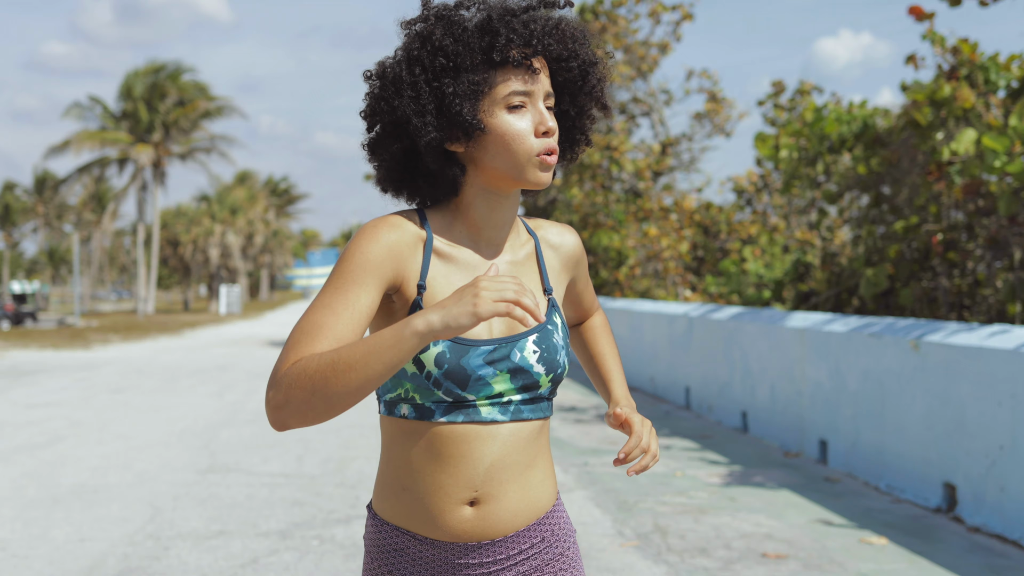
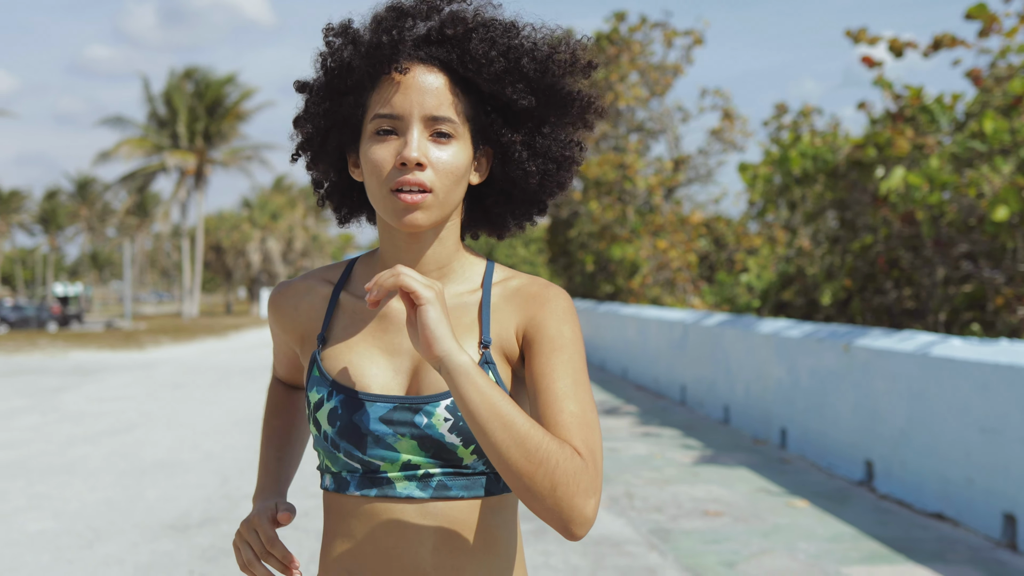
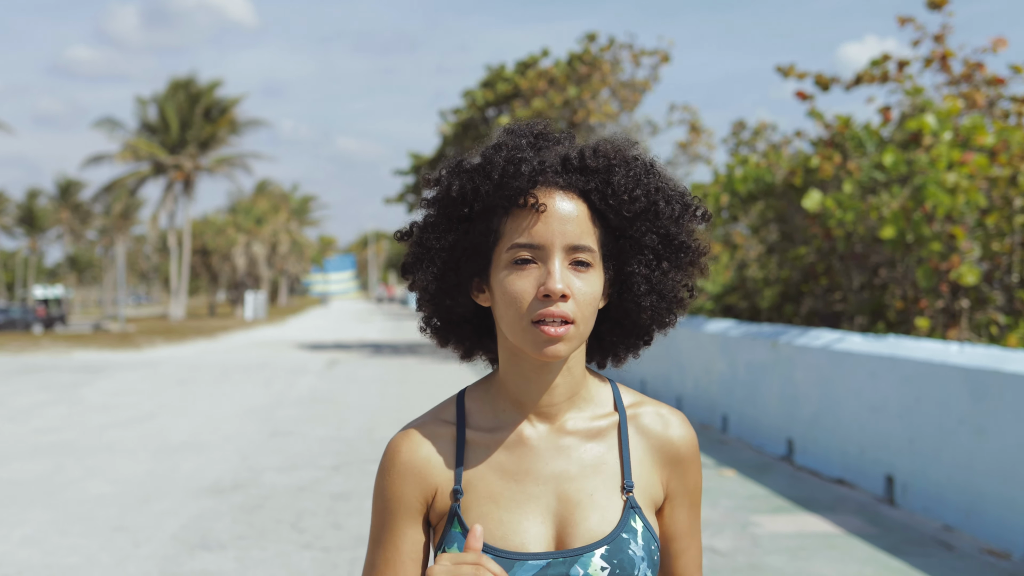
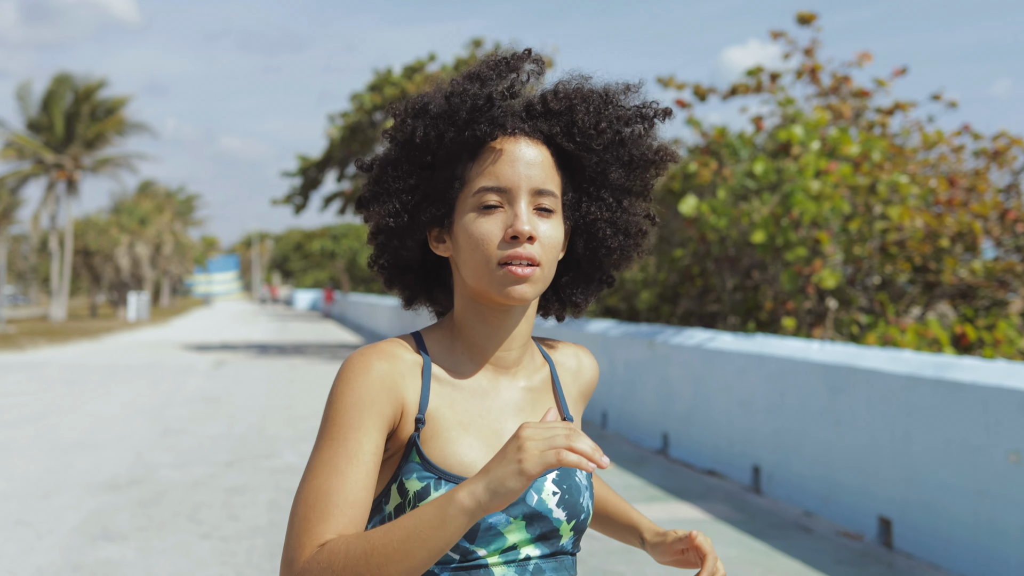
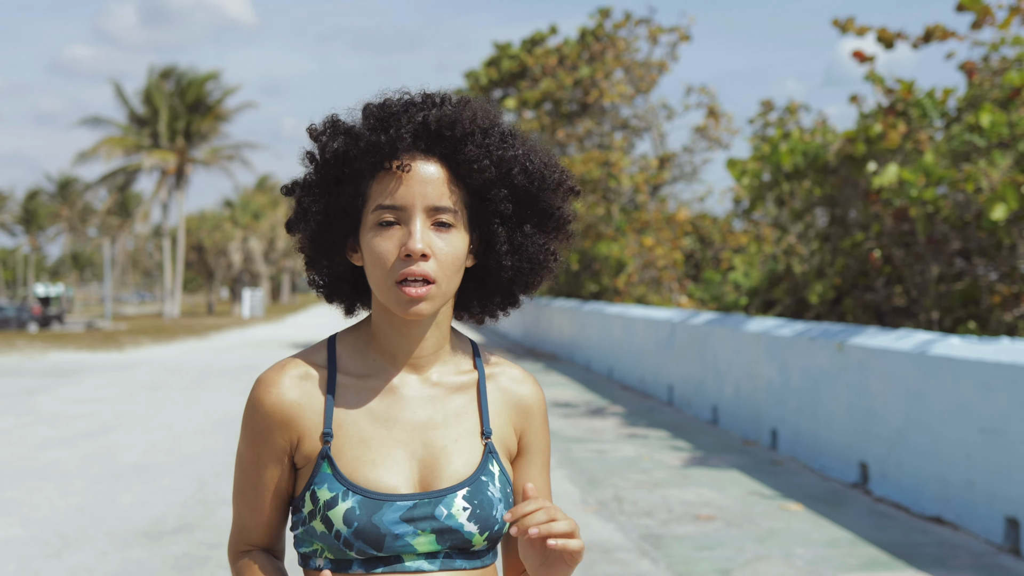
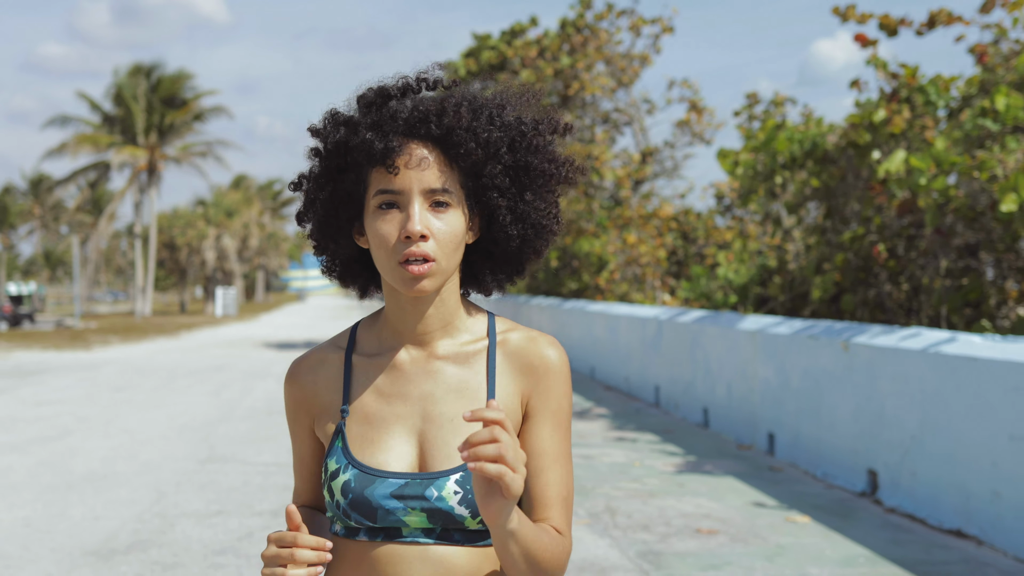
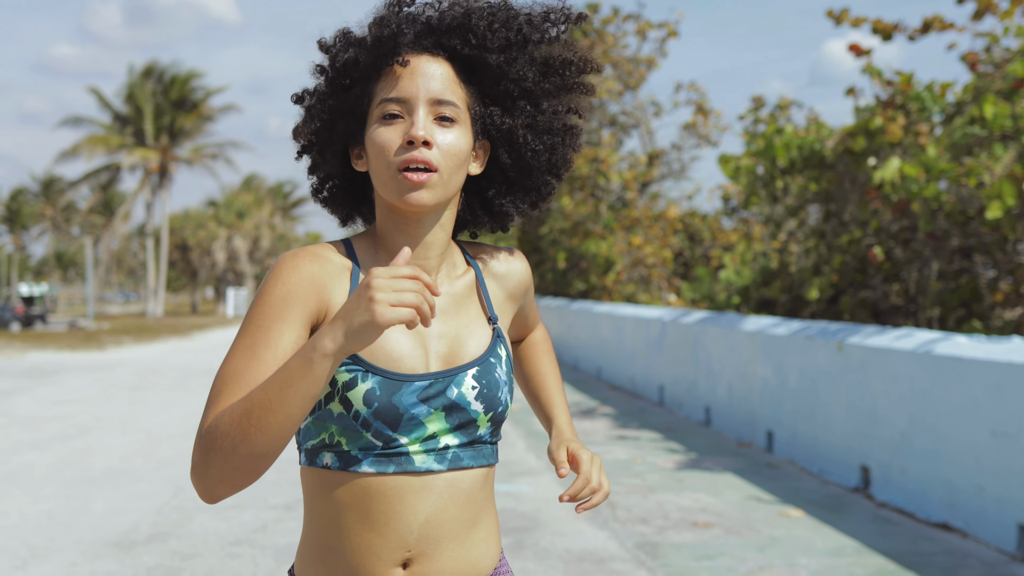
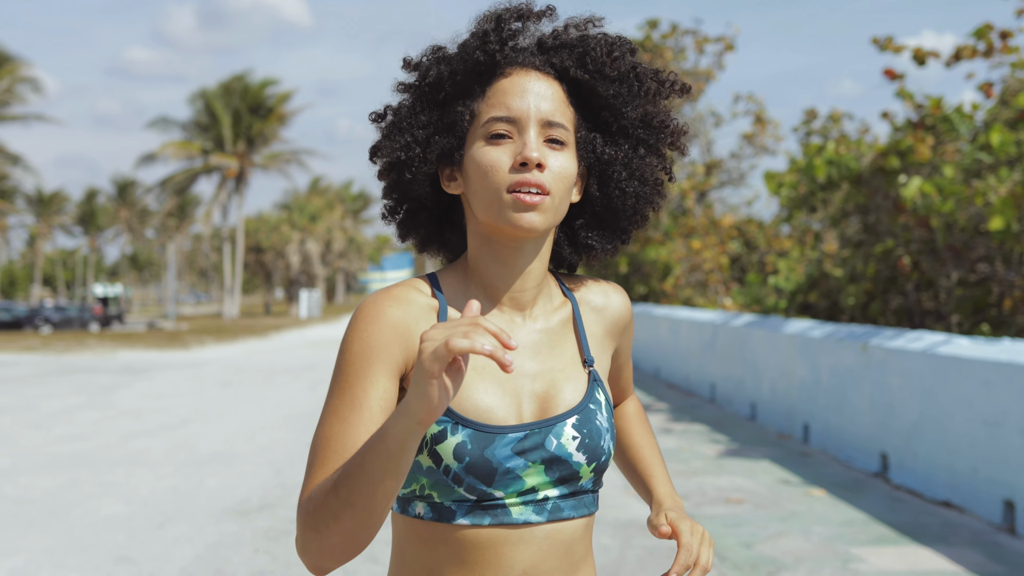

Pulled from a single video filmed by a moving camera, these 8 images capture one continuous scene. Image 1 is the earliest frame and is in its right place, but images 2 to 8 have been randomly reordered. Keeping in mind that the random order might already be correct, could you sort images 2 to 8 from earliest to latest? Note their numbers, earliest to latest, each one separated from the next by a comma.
6, 7, 5, 2, 8, 3, 4
